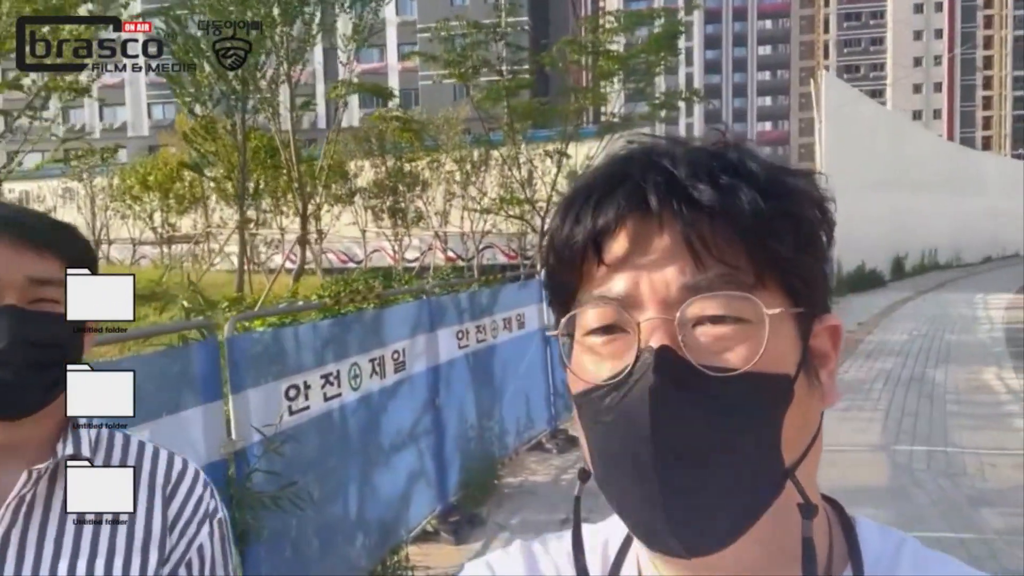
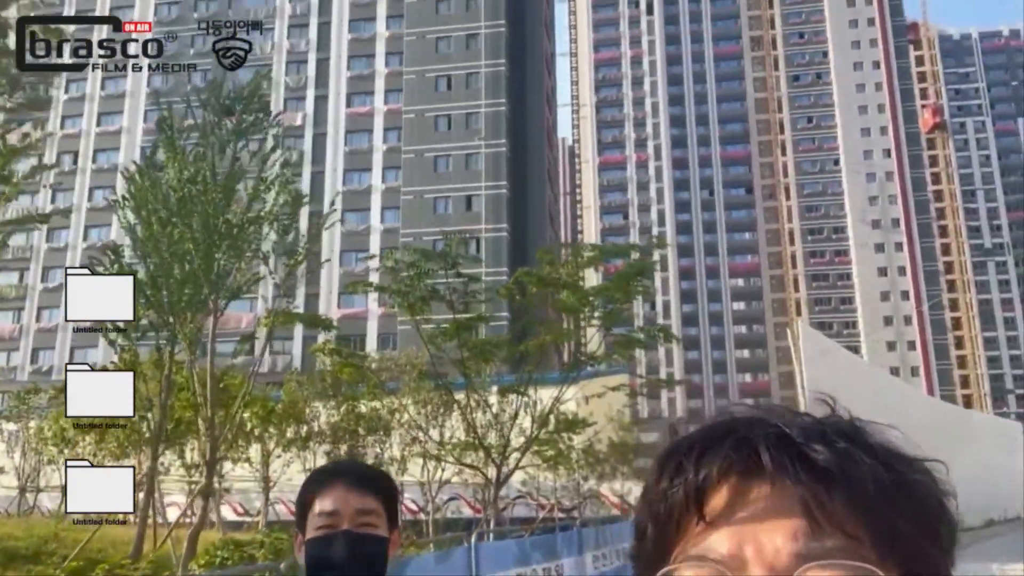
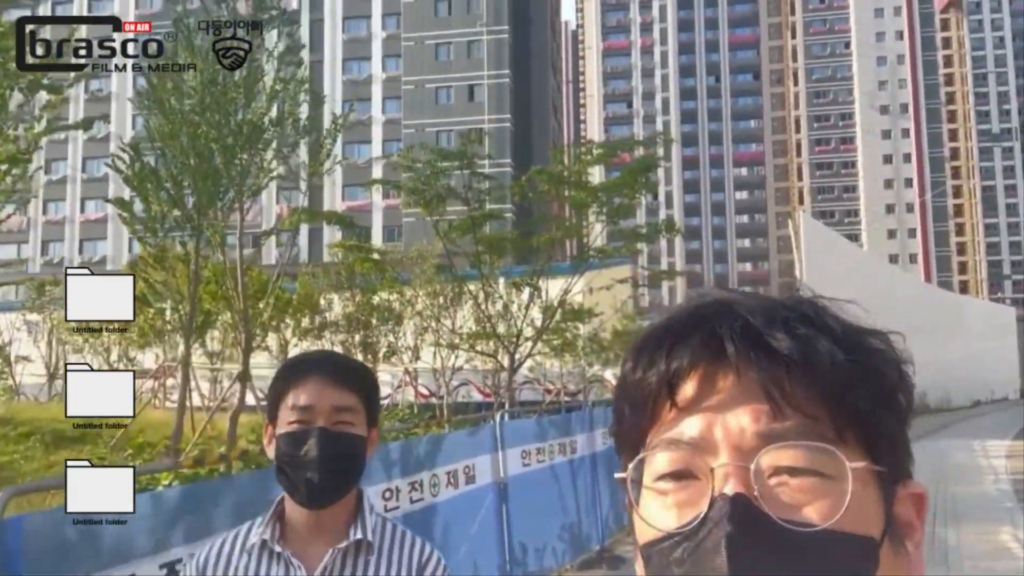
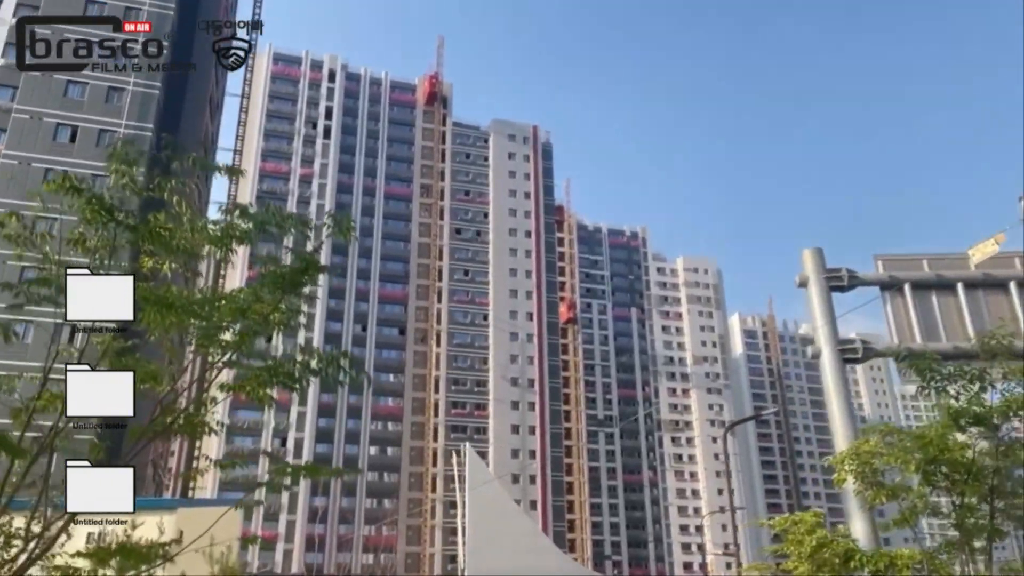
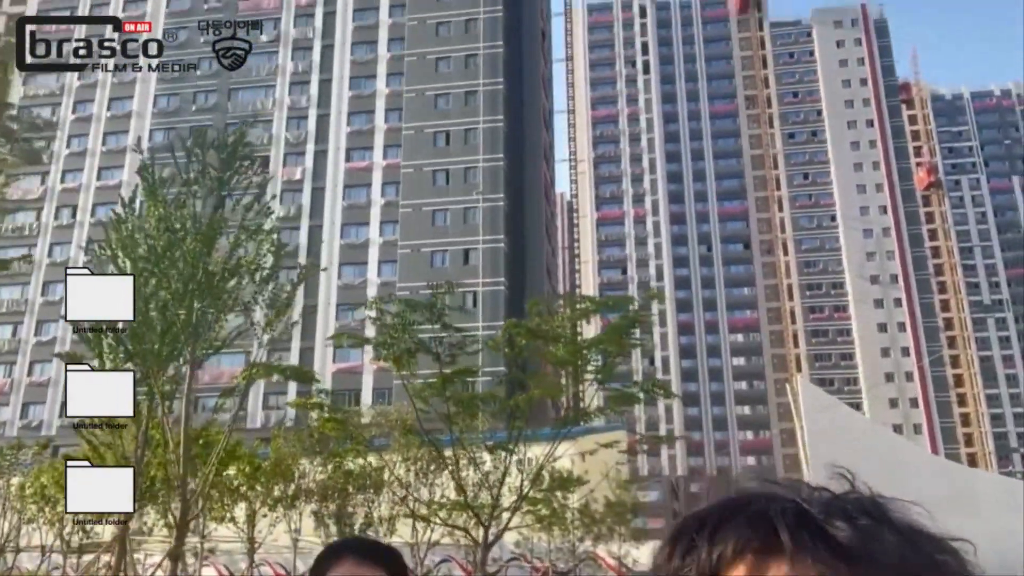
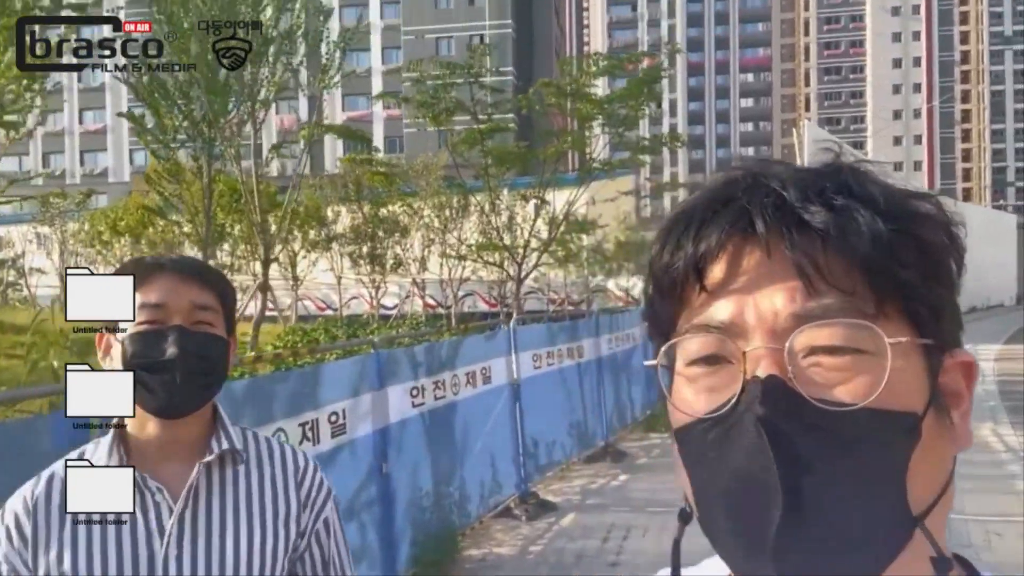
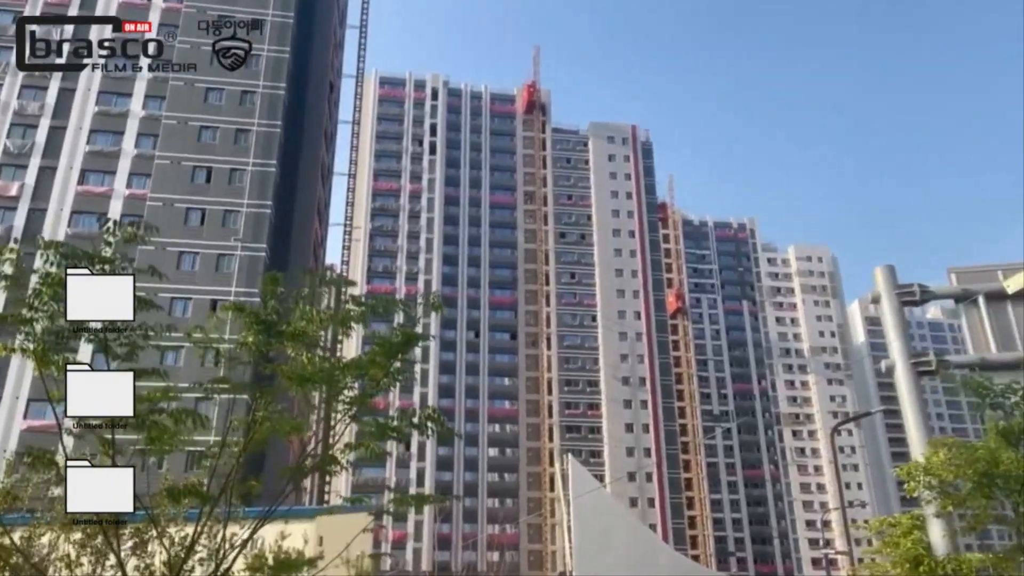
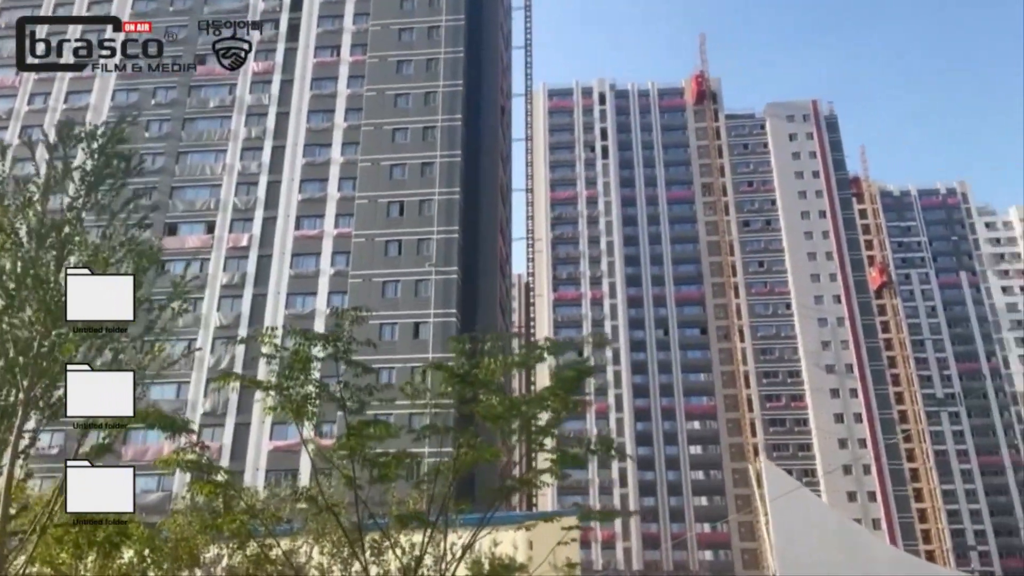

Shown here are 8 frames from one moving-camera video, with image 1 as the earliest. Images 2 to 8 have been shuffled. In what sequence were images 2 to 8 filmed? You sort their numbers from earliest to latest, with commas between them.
6, 3, 2, 5, 8, 7, 4
